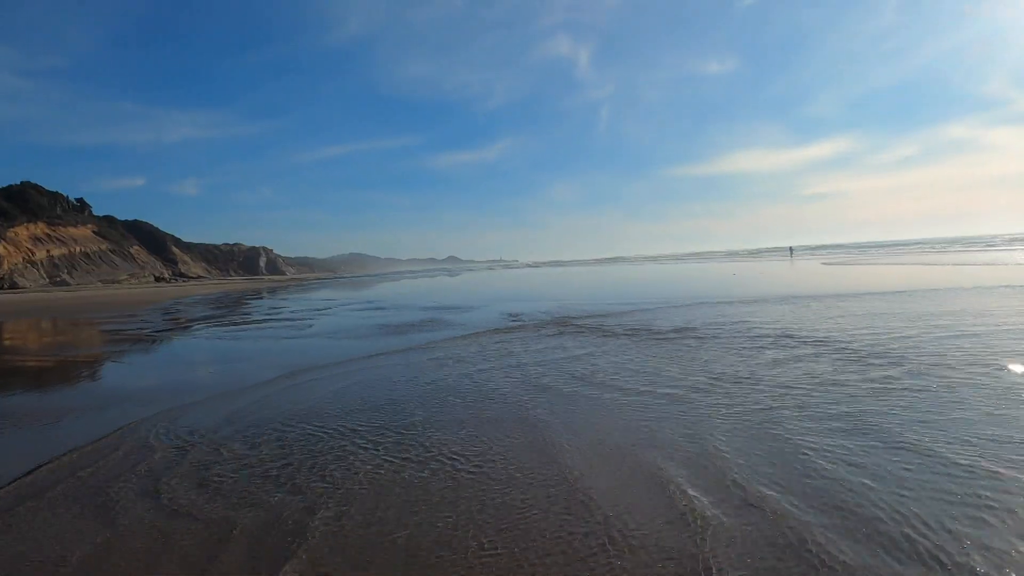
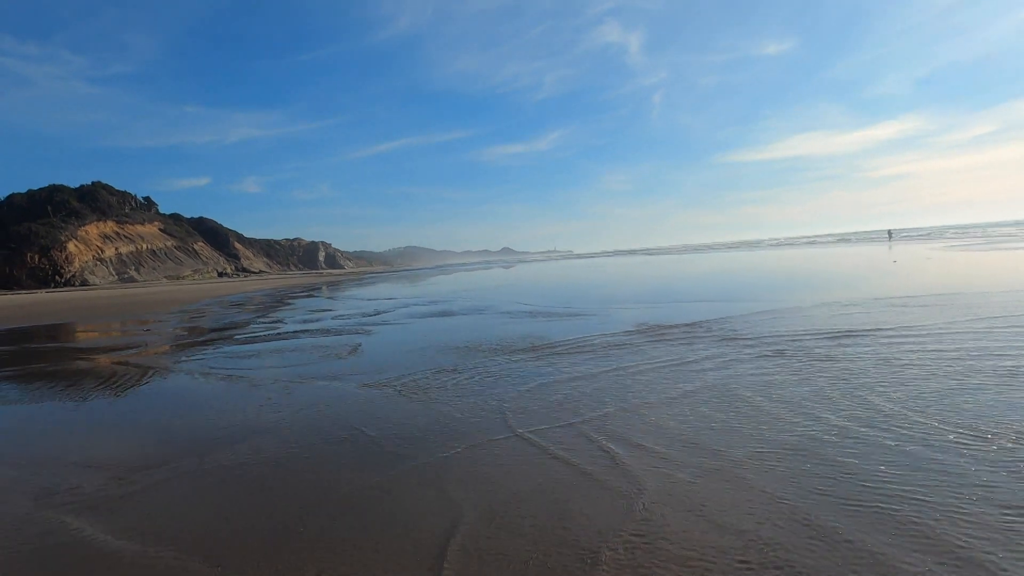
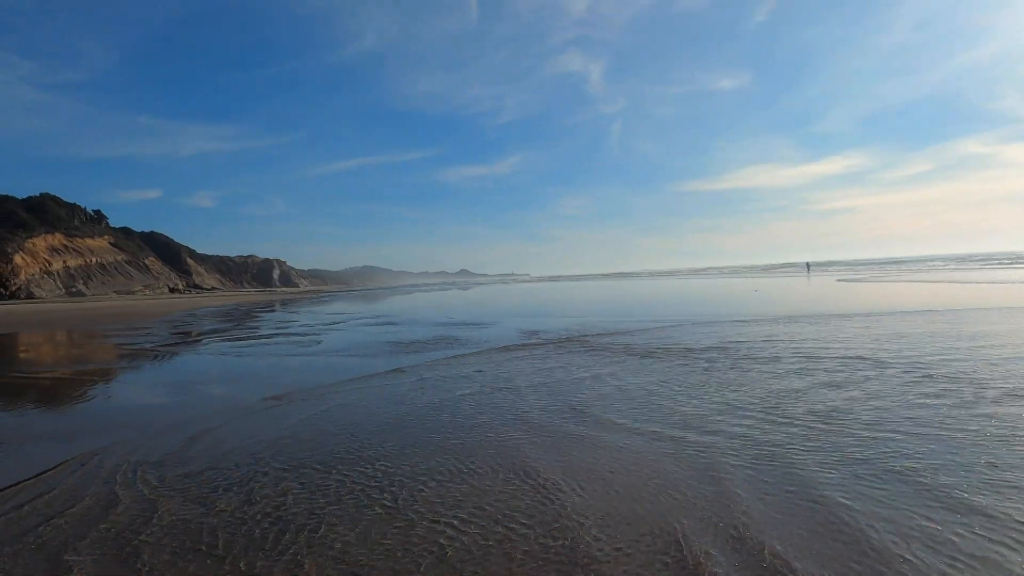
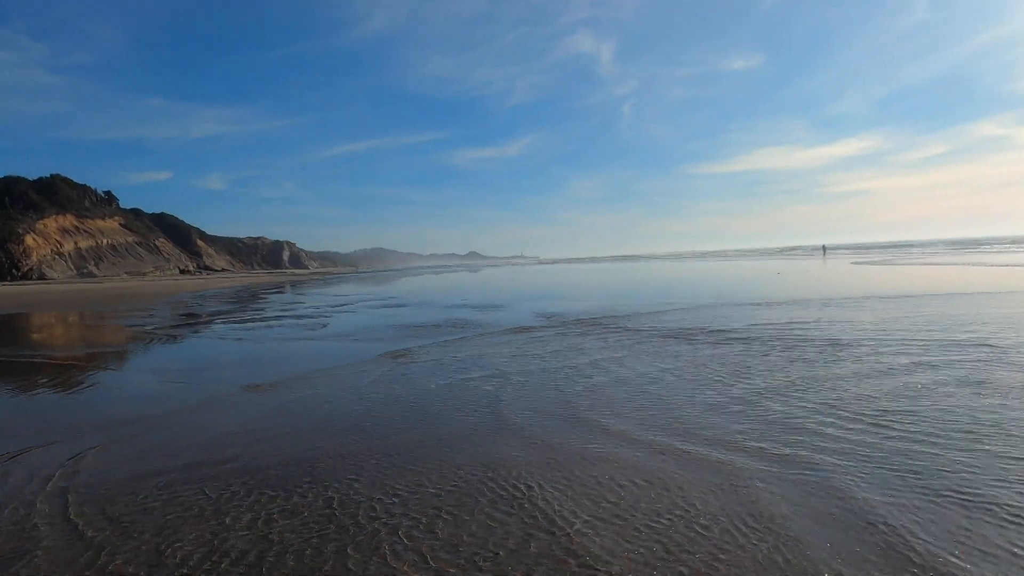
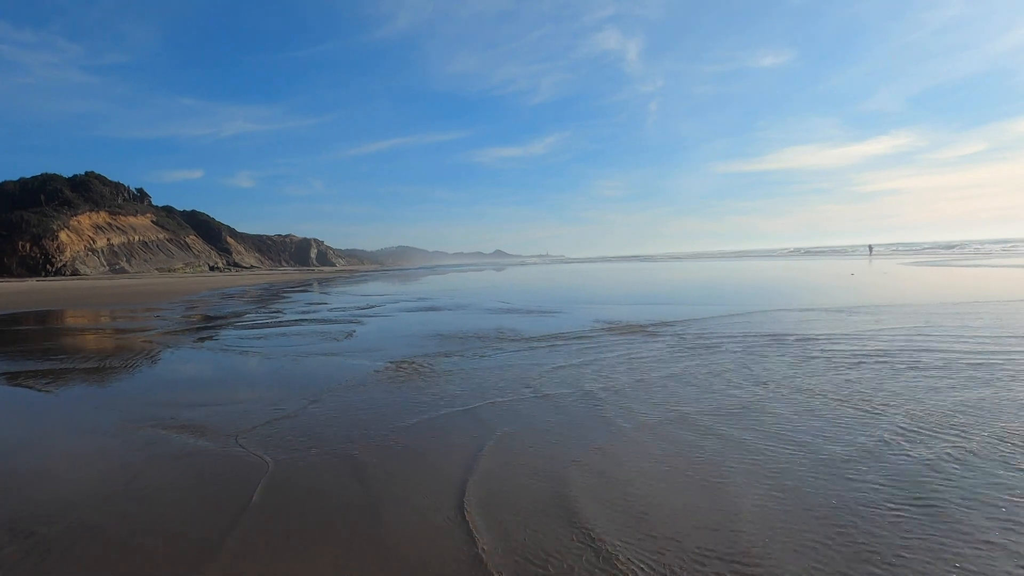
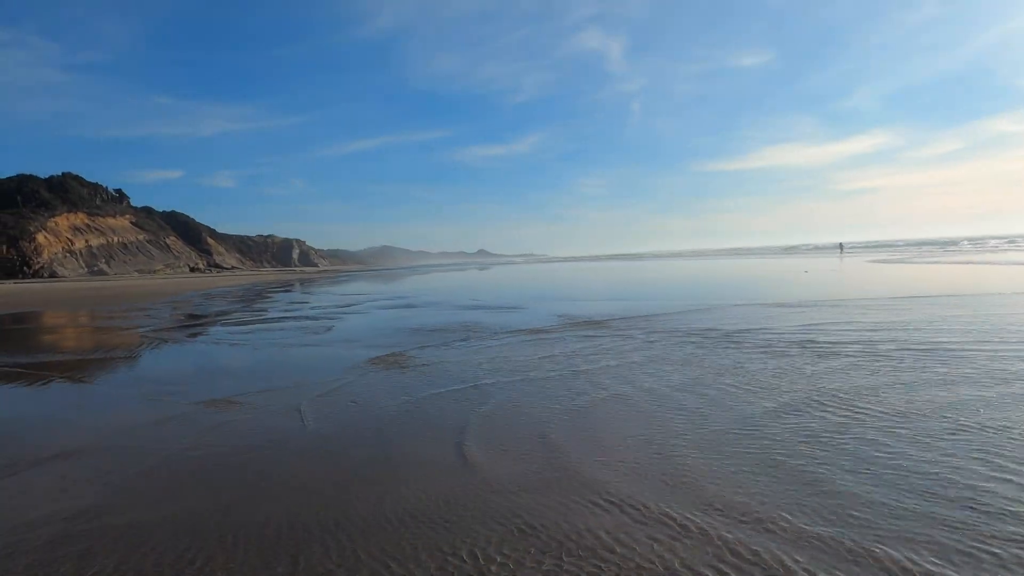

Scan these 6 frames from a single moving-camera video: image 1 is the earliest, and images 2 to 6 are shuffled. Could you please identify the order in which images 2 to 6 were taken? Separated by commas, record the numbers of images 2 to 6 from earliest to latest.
3, 4, 6, 5, 2
